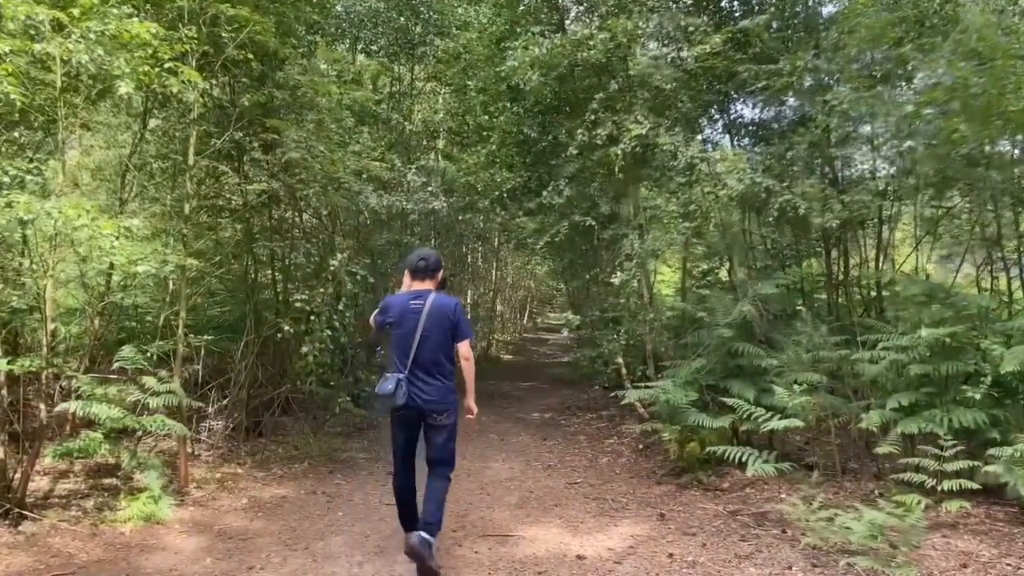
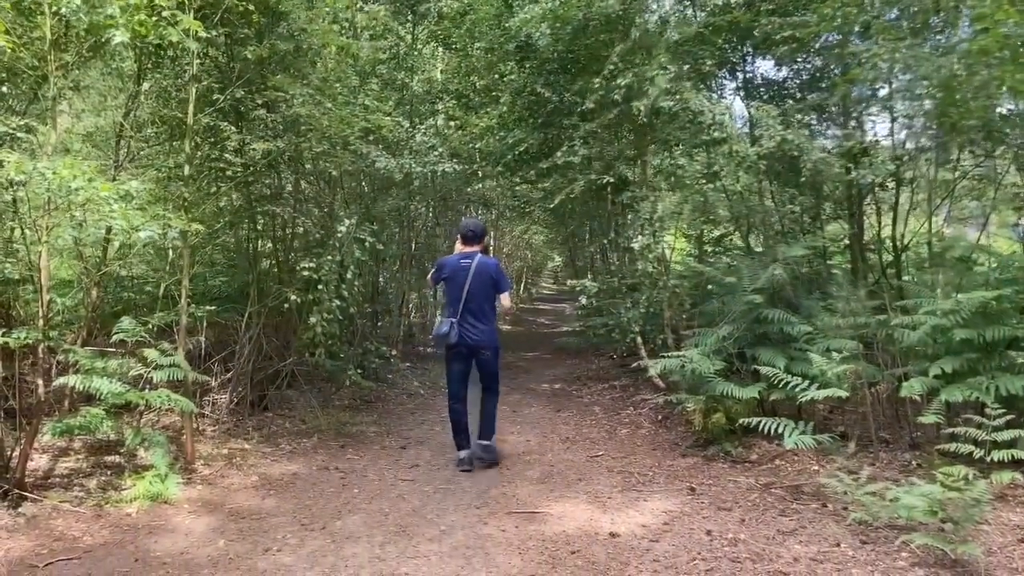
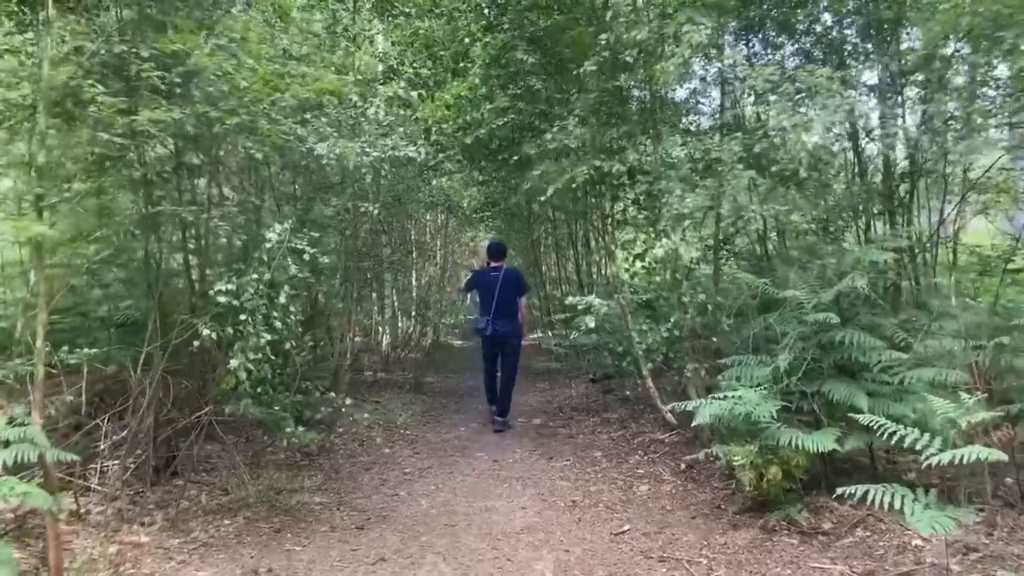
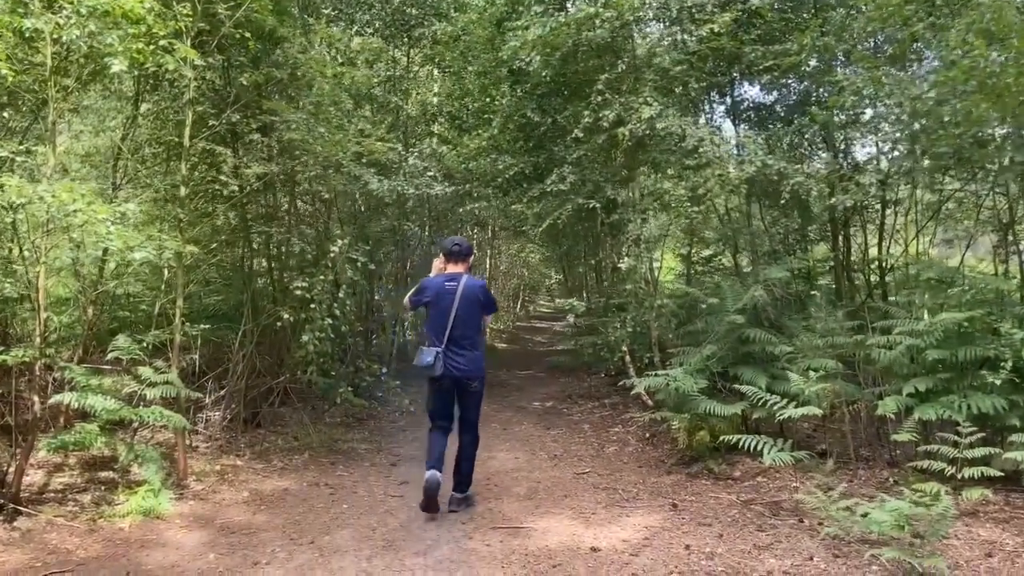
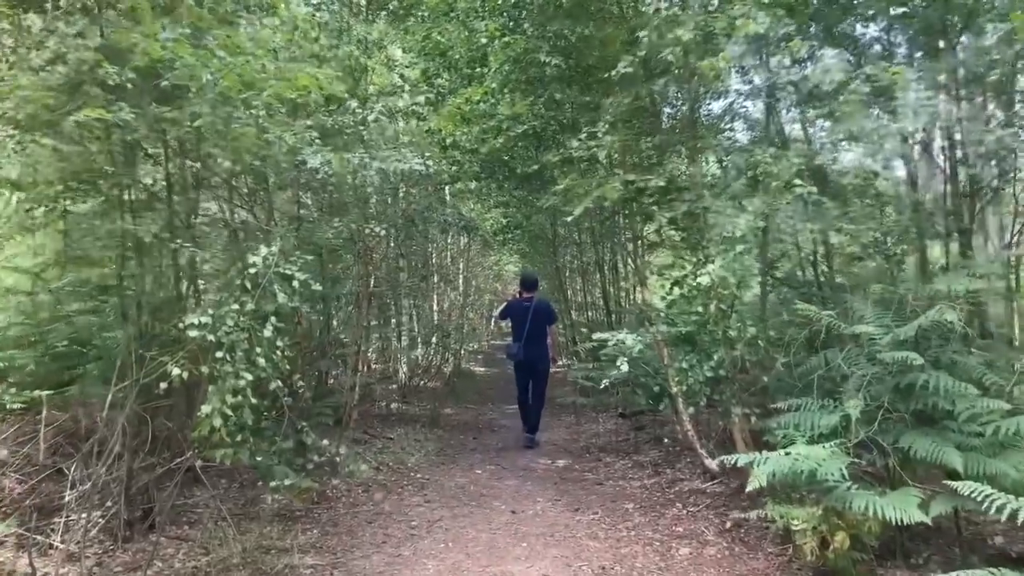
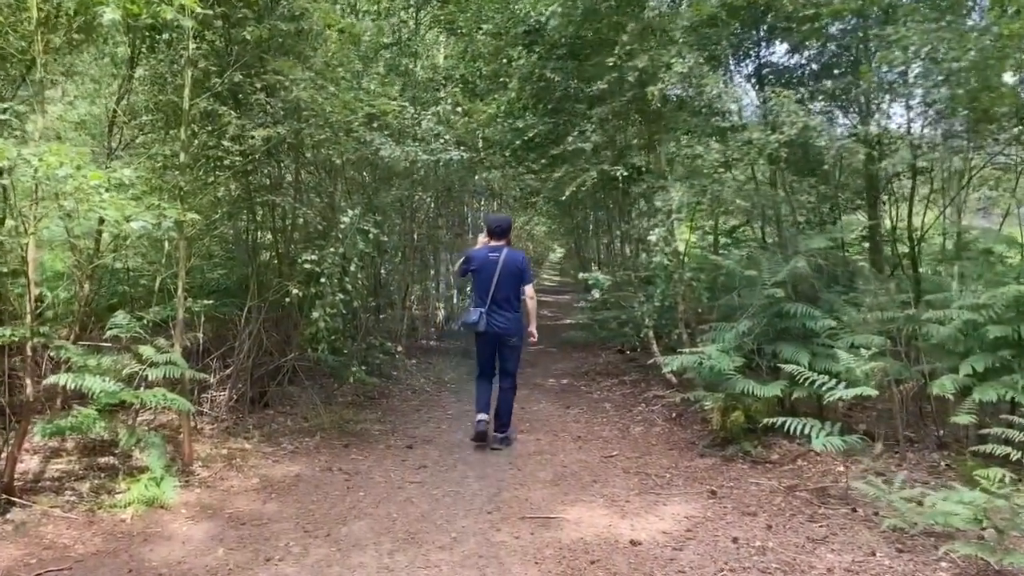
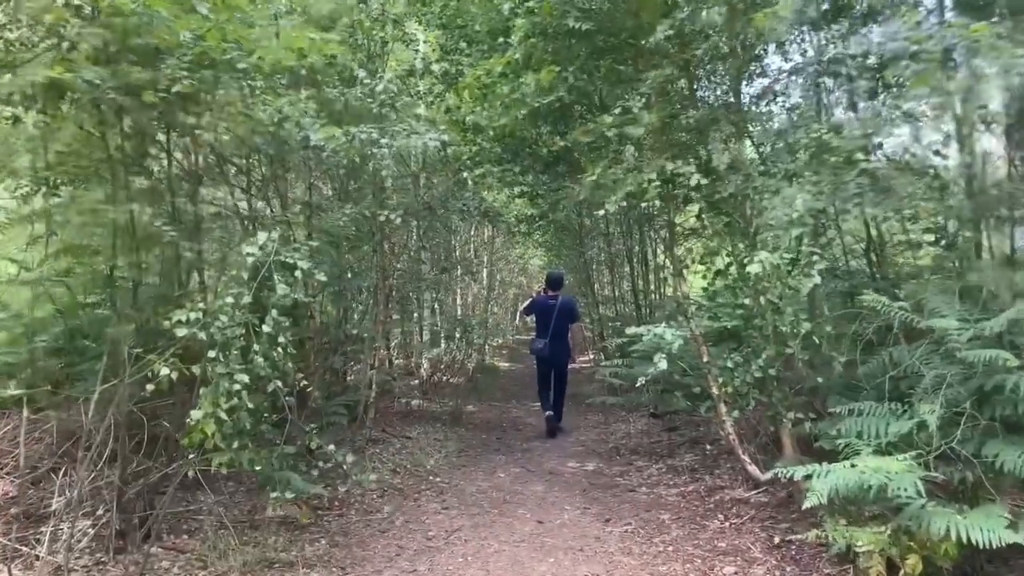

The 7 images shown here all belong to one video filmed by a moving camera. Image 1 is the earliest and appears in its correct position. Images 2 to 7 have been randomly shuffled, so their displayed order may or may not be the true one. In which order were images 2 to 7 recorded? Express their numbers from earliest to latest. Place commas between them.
4, 2, 6, 3, 5, 7
